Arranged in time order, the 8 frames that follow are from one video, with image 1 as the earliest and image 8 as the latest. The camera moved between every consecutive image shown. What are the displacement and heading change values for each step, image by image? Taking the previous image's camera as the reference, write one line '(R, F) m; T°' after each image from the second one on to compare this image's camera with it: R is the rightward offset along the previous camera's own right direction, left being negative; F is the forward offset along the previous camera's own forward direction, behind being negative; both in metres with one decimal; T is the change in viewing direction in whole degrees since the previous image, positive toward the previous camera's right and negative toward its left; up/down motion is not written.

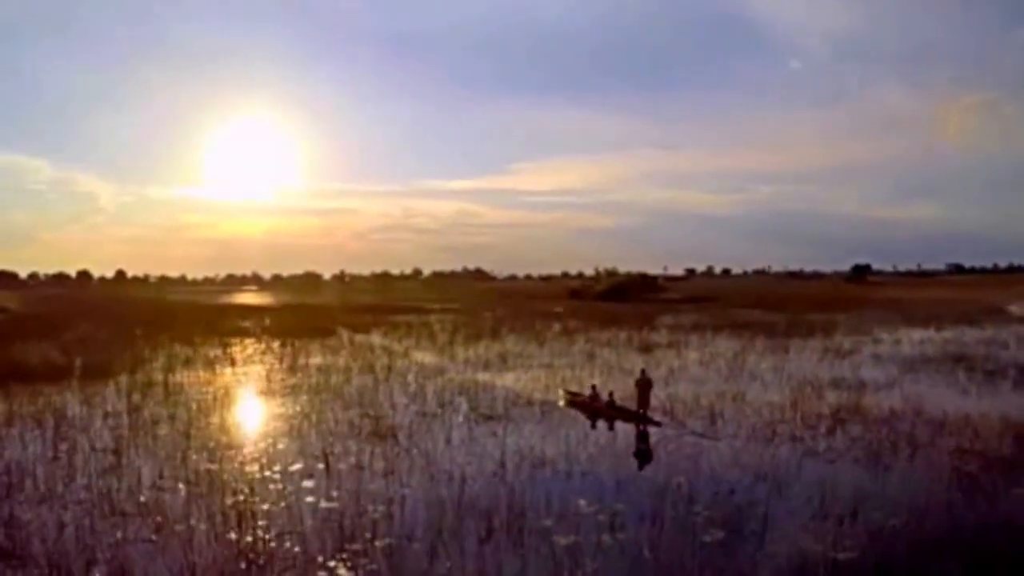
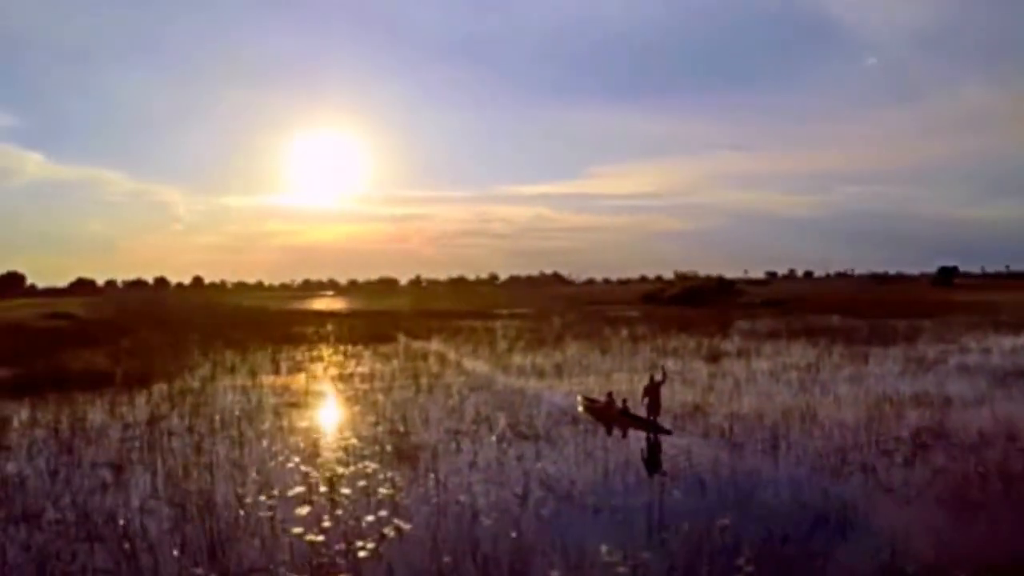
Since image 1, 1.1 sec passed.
(+0.7, +2.0) m; -4°
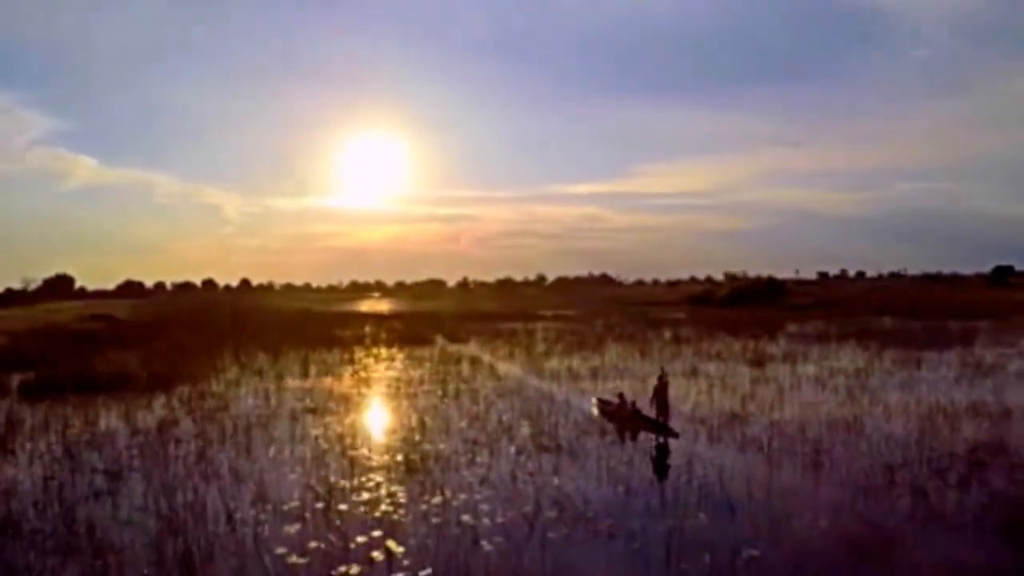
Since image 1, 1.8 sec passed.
(+0.4, +1.2) m; -3°
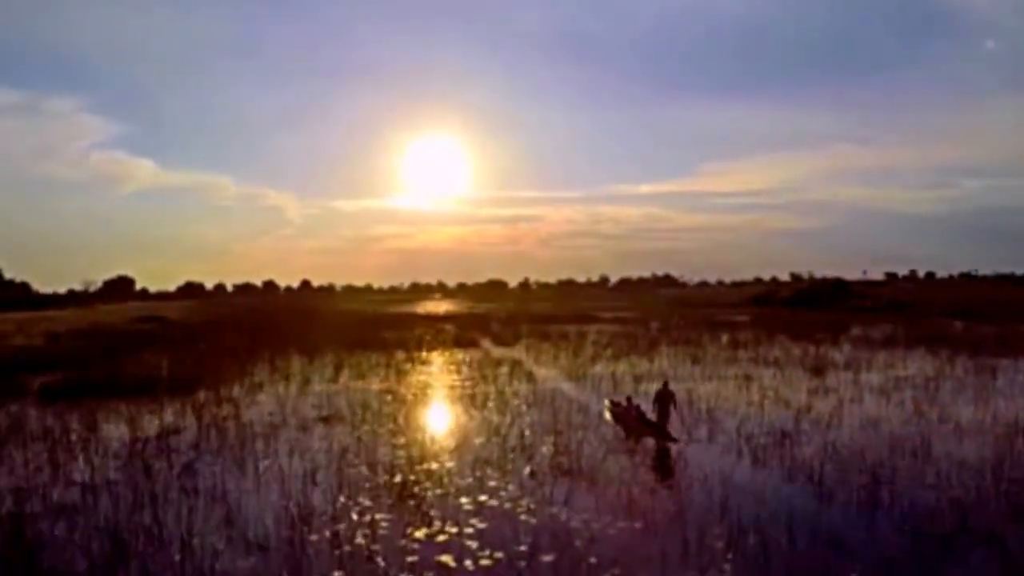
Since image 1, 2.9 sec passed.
(+0.7, +2.1) m; -3°
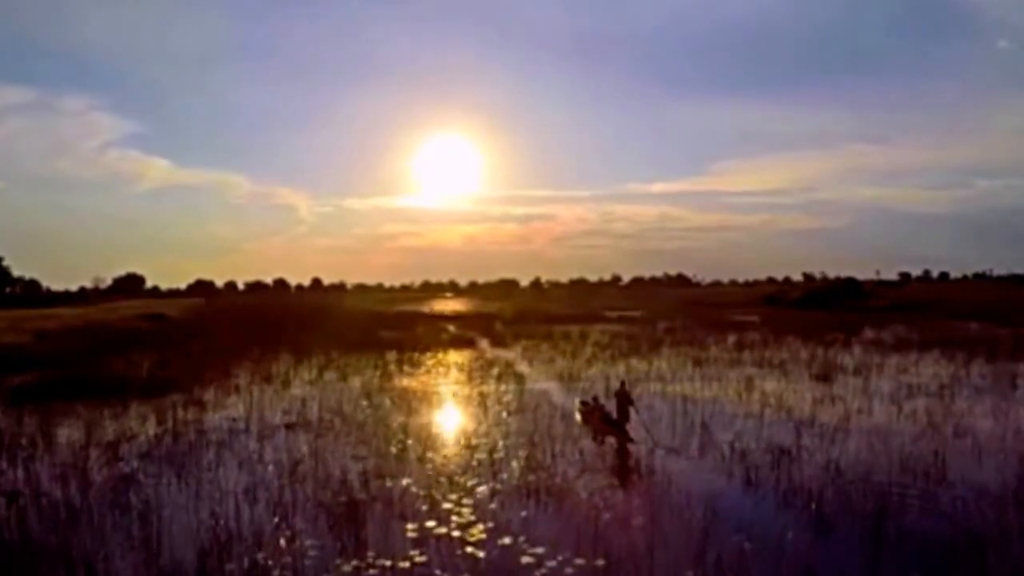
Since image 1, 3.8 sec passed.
(+0.6, +1.7) m; -1°
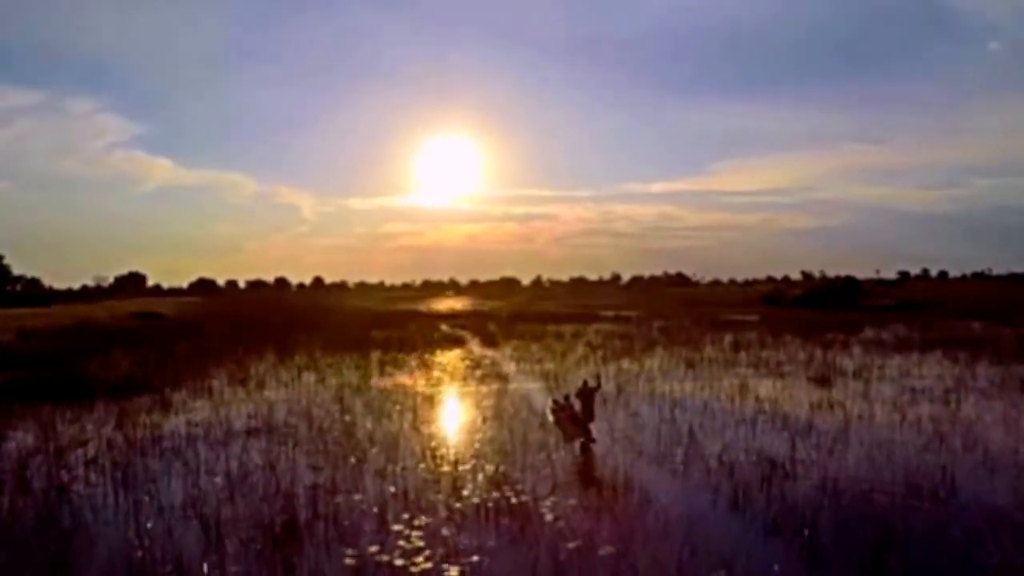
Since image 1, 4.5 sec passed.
(+0.4, +1.4) m; 0°
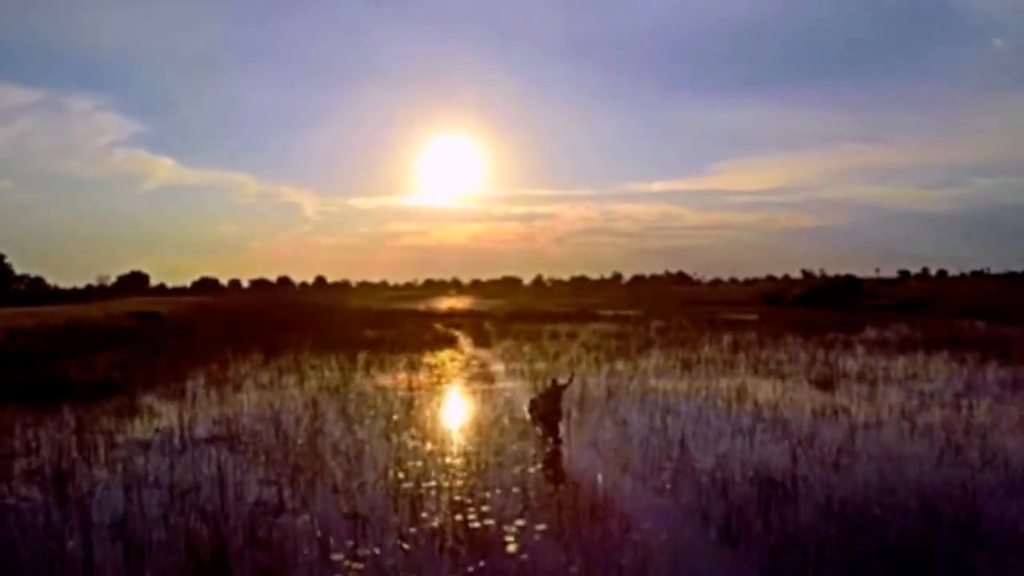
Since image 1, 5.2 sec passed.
(+0.4, +1.4) m; 0°
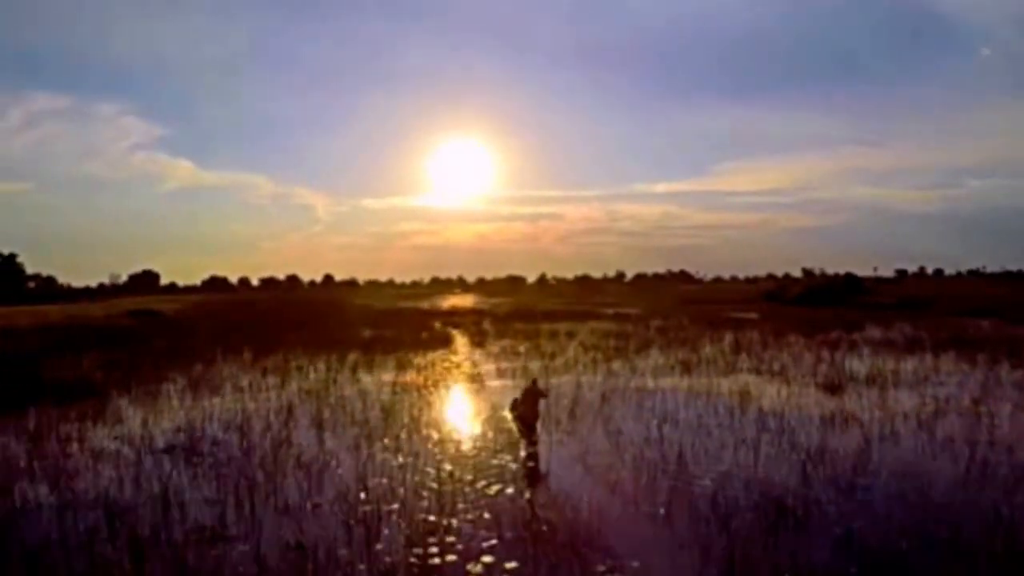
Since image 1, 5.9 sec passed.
(+0.3, +1.5) m; 0°
